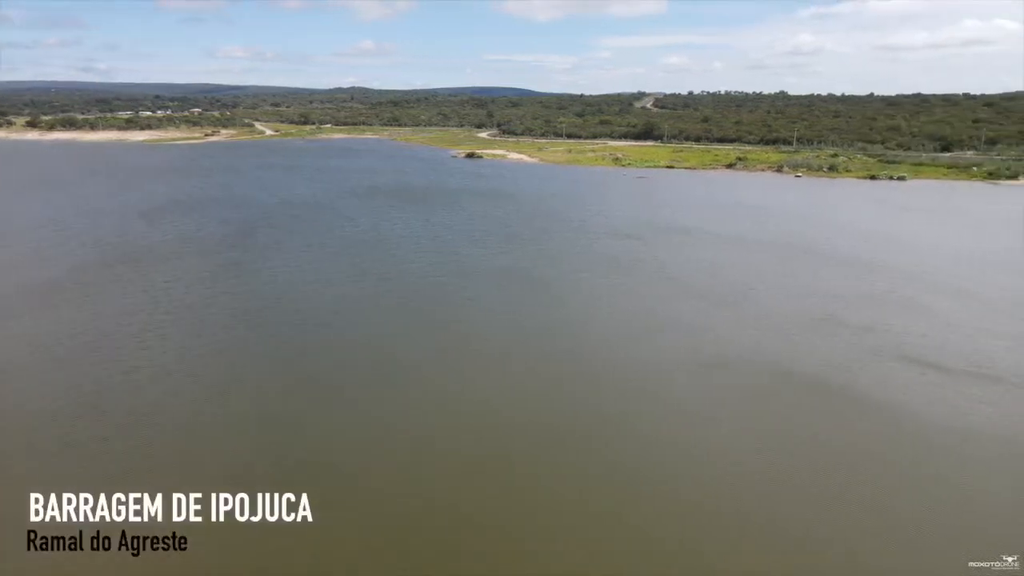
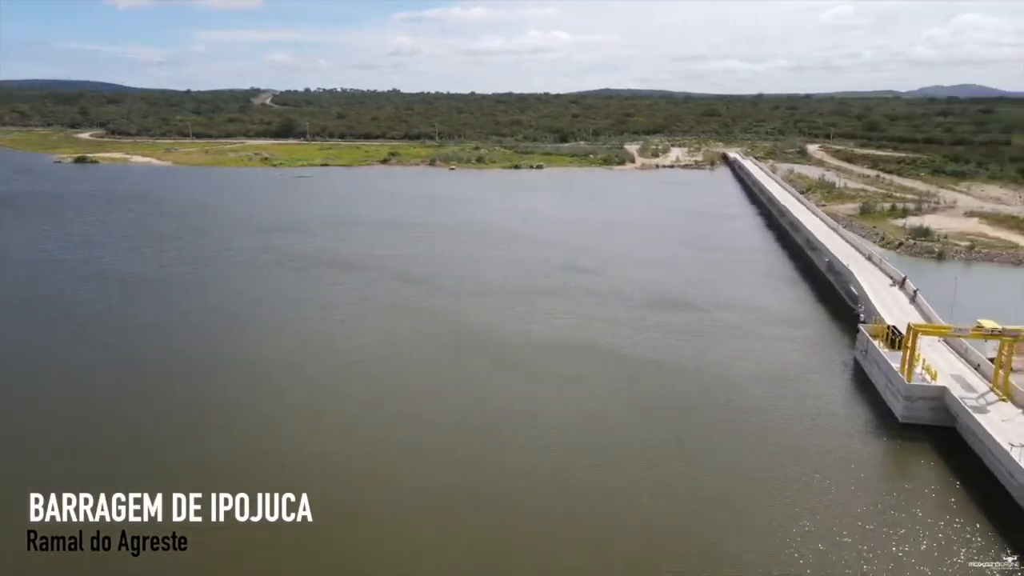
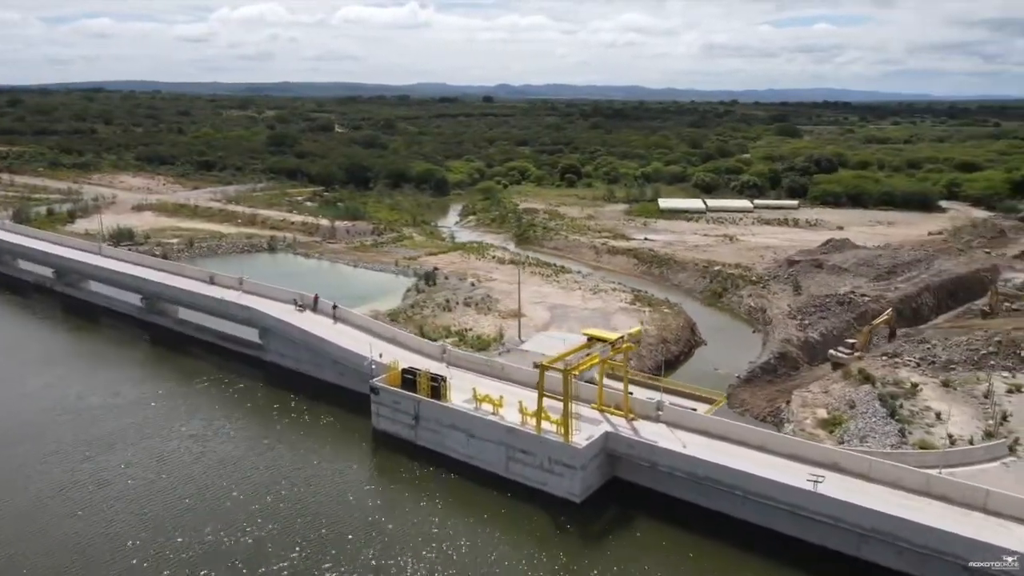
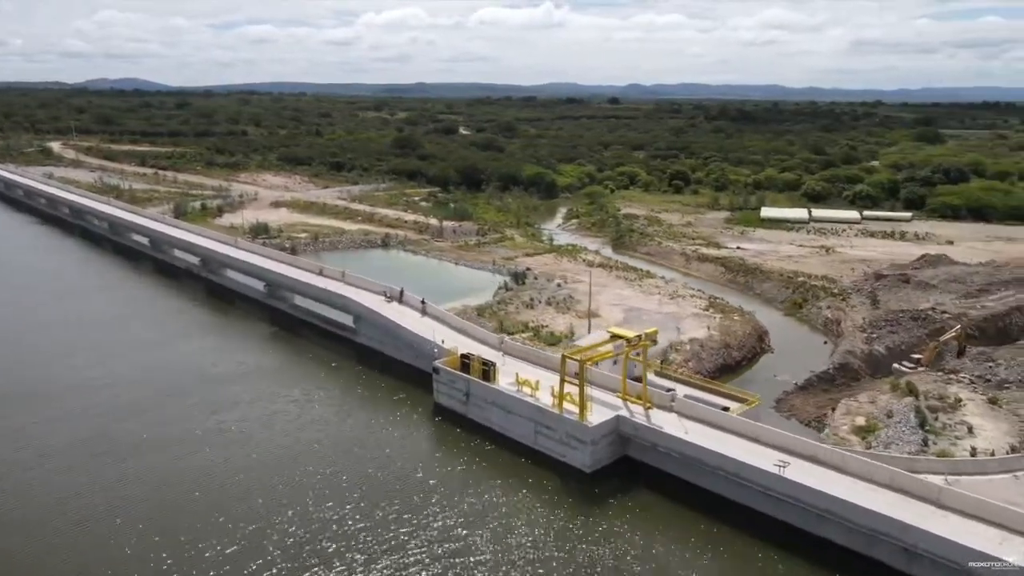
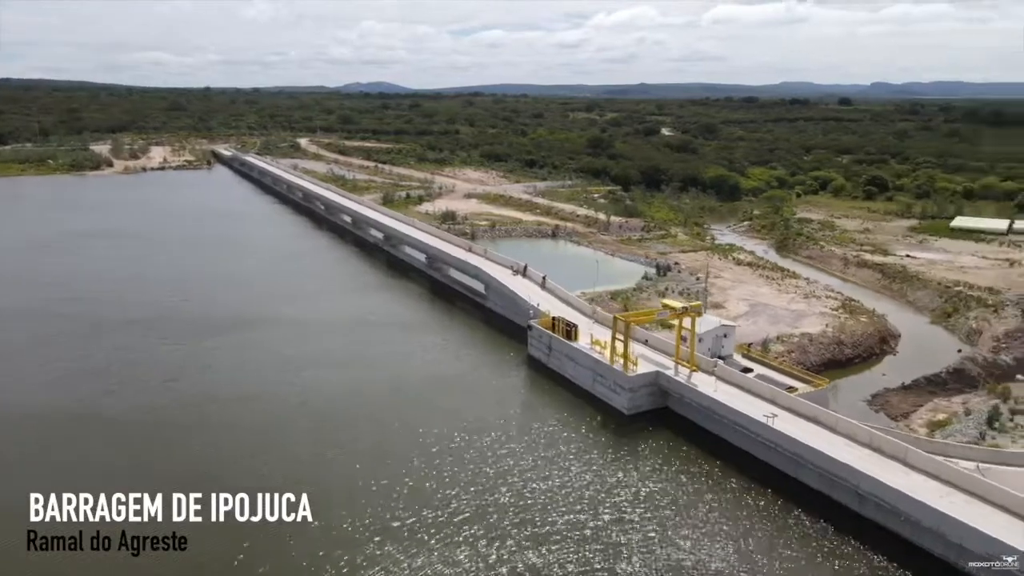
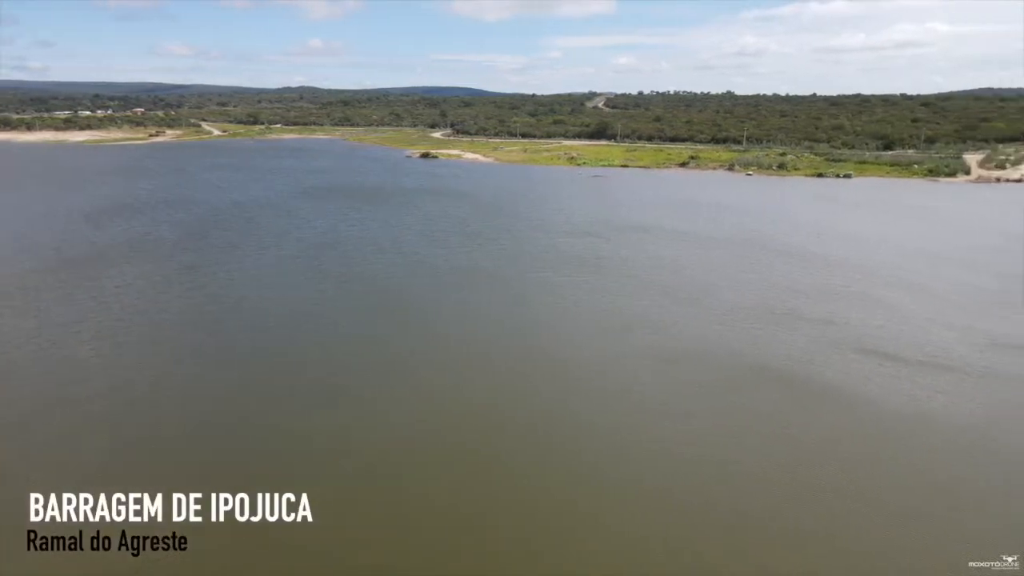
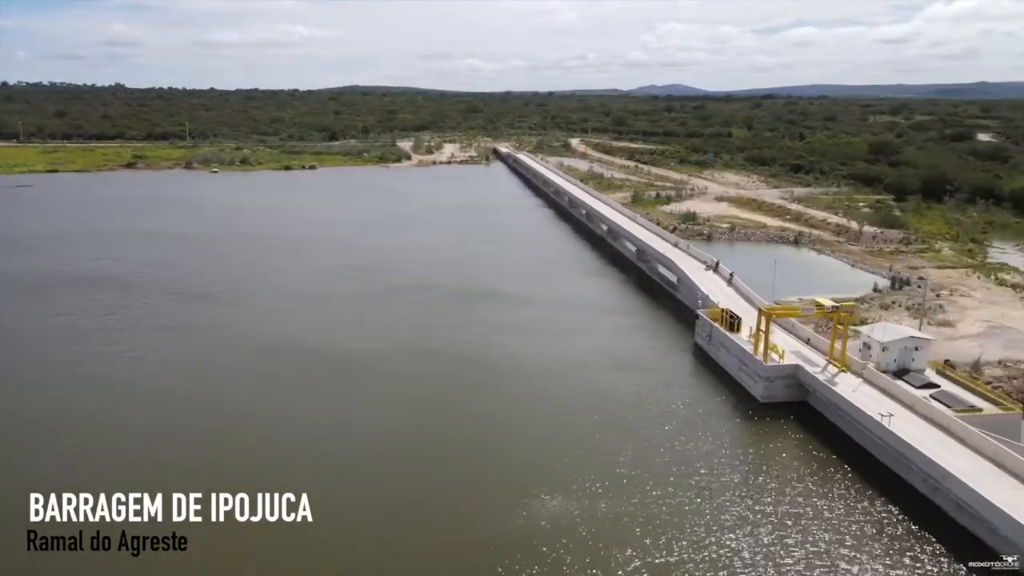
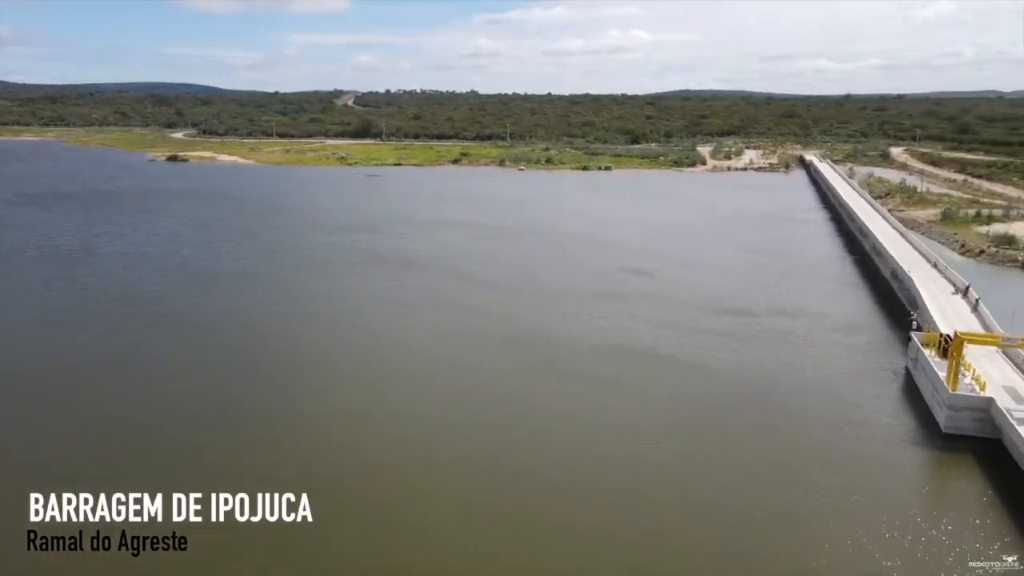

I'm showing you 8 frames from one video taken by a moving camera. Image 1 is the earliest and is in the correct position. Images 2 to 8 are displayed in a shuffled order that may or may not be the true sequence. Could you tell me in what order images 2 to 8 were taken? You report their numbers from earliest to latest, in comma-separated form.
6, 8, 2, 7, 5, 4, 3
